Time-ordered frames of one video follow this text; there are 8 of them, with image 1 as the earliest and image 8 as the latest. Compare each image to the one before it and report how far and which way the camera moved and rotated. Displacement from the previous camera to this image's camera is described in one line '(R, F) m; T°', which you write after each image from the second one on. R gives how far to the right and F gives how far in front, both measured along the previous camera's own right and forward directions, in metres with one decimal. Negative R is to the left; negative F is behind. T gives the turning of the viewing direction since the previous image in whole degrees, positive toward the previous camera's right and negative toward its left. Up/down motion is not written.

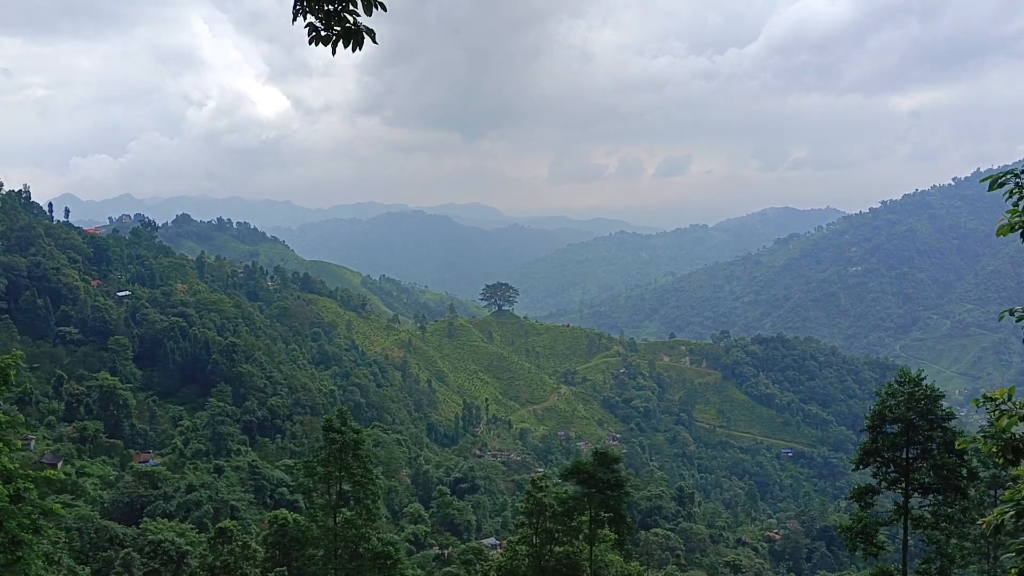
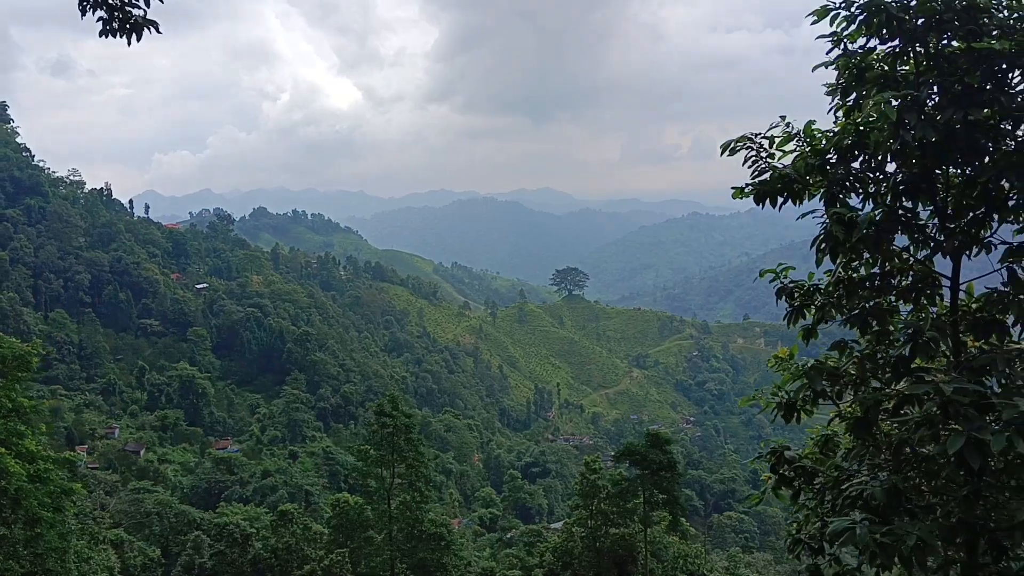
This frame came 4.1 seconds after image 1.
(+0.8, +0.7) m; -7°
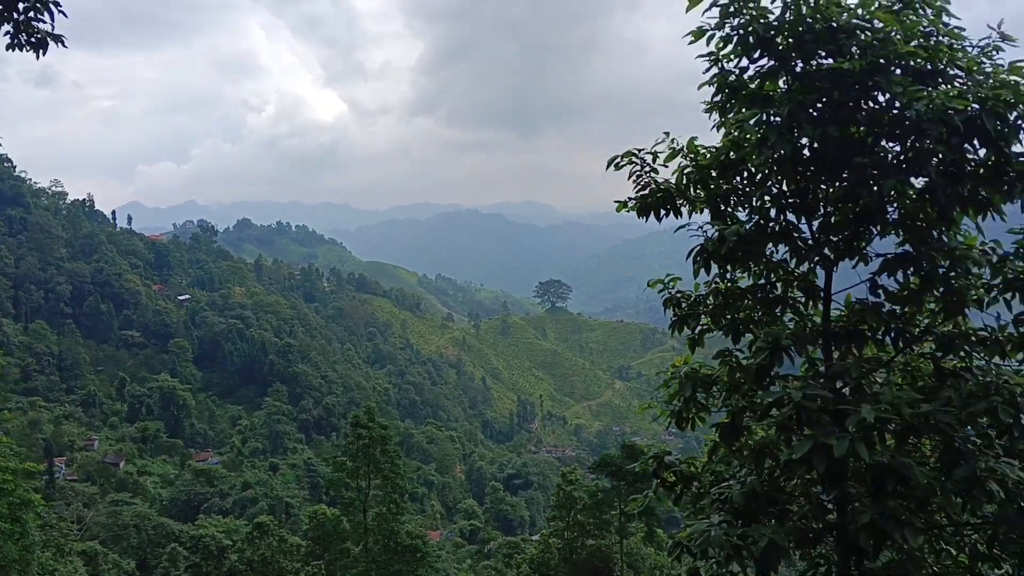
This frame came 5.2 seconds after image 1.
(+0.3, -0.4) m; +1°
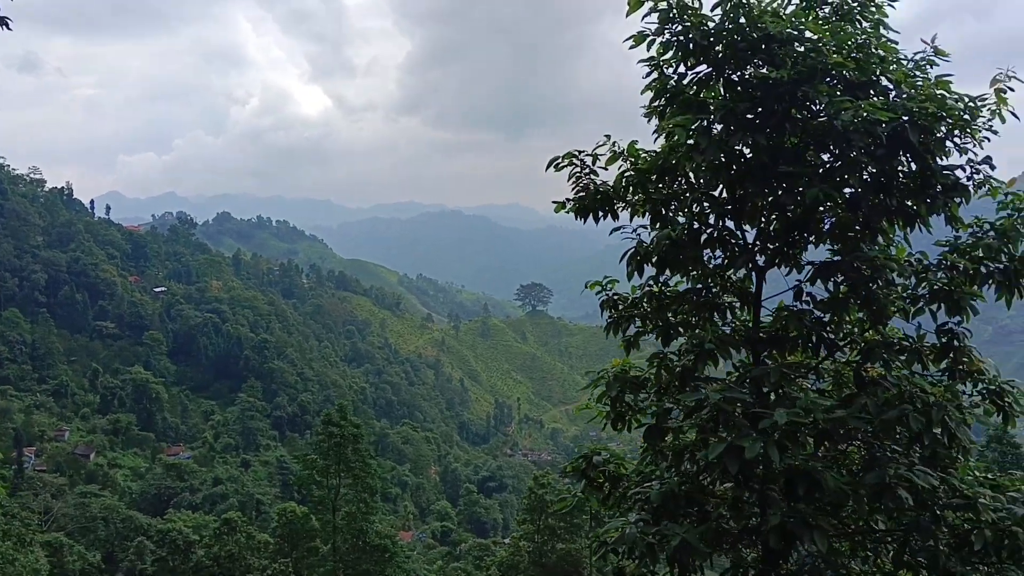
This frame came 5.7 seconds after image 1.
(+0.2, -0.1) m; +1°
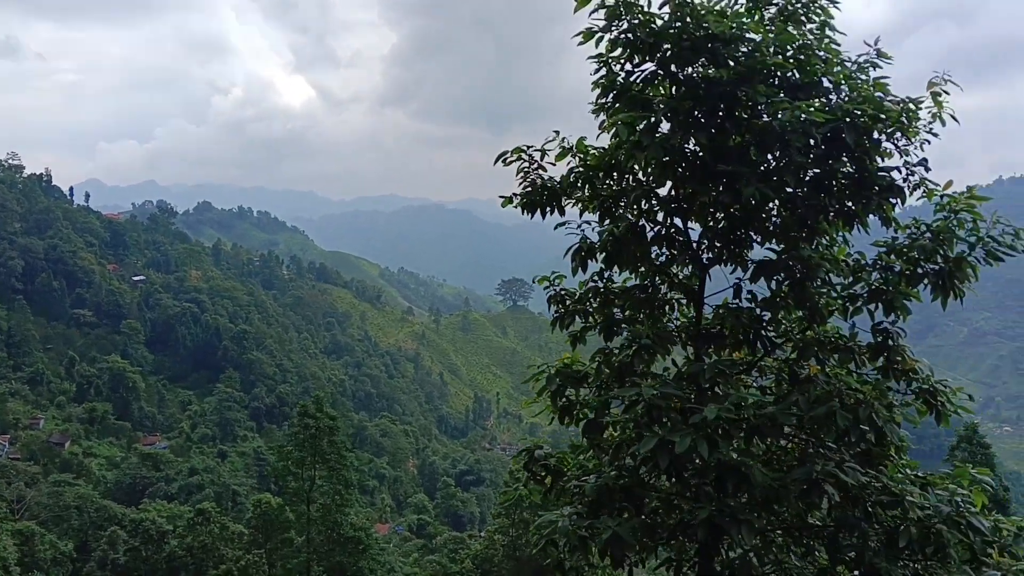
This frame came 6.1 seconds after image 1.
(+0.2, -0.3) m; +1°
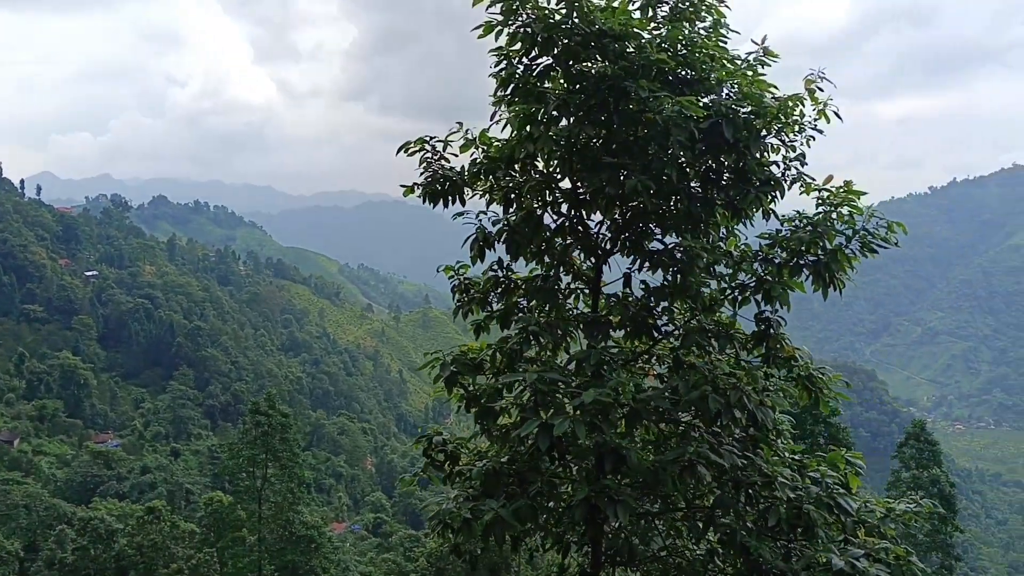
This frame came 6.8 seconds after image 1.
(+0.5, -0.3) m; +3°
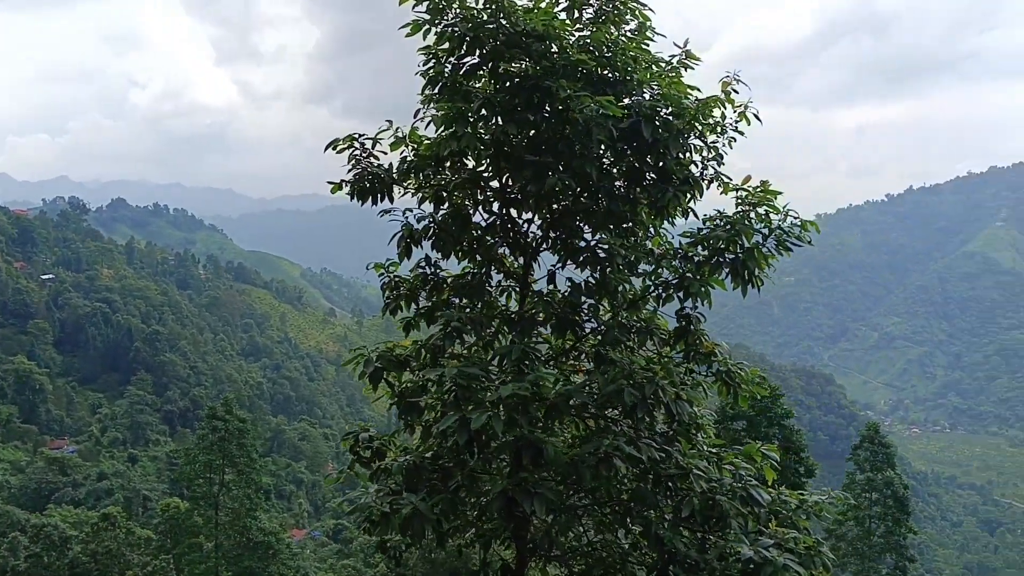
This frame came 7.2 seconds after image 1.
(+0.5, -0.3) m; +2°
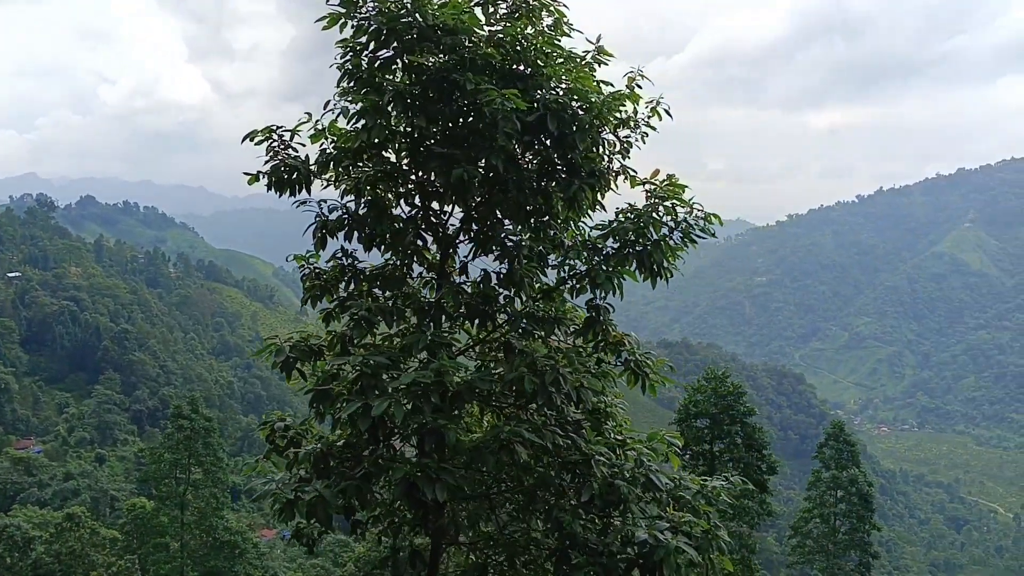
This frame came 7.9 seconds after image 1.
(+0.4, -0.2) m; +2°
